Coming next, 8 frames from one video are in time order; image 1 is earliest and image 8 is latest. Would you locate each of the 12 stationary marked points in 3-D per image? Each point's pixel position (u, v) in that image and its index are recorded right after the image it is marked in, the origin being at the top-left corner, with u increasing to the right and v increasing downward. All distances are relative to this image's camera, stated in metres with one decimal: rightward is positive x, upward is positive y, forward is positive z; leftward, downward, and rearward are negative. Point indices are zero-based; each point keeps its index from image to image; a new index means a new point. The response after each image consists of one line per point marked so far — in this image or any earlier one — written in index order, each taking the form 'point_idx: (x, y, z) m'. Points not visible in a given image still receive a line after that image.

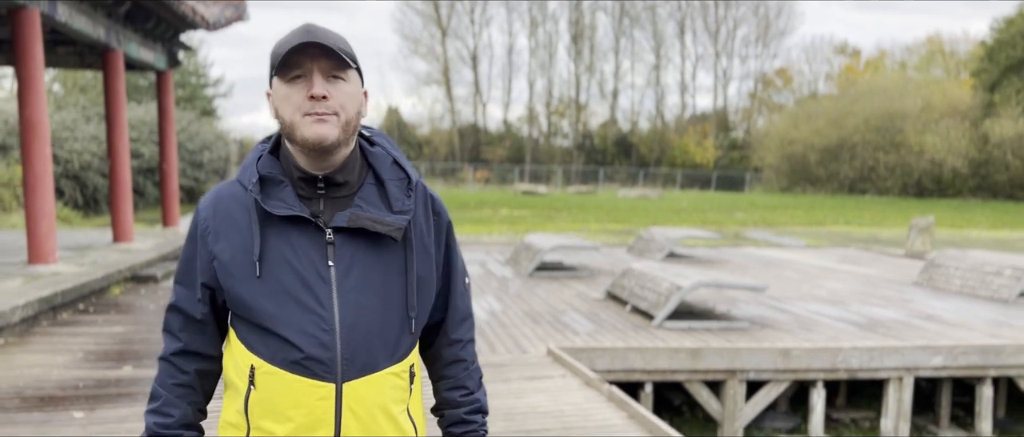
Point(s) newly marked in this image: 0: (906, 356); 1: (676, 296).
0: (+2.9, -1.0, +5.5) m
1: (+1.3, -0.6, +6.1) m
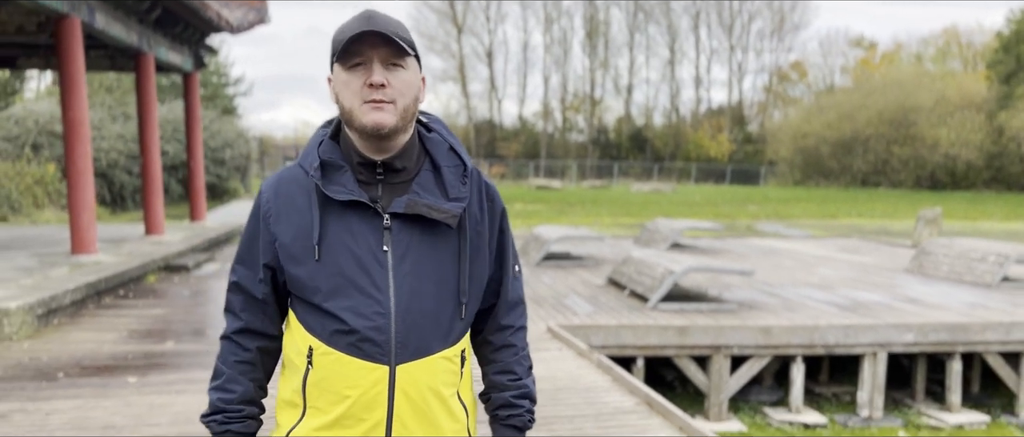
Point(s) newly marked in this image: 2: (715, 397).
0: (+2.9, -0.9, +5.9) m
1: (+1.4, -0.5, +6.6) m
2: (+1.6, -1.4, +5.8) m
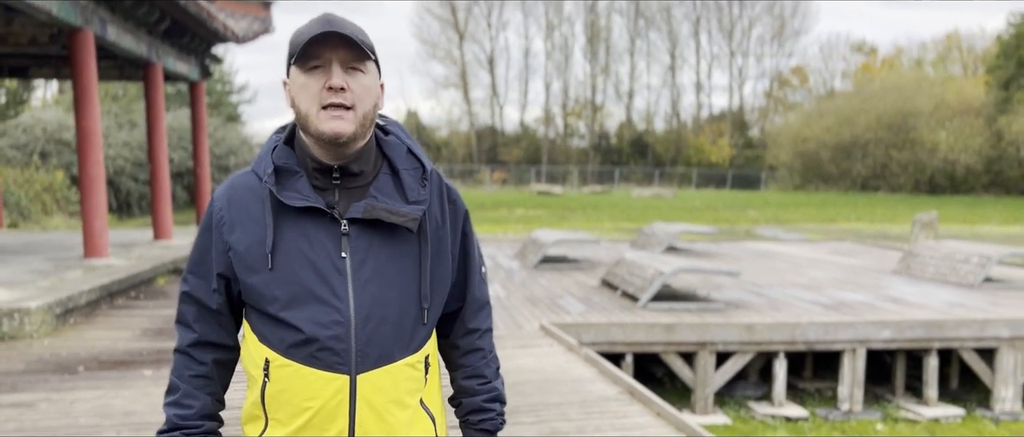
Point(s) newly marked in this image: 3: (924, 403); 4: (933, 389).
0: (+2.8, -0.9, +6.2) m
1: (+1.3, -0.6, +6.9) m
2: (+1.5, -1.4, +6.1) m
3: (+3.6, -1.6, +6.6) m
4: (+3.6, -1.5, +6.5) m
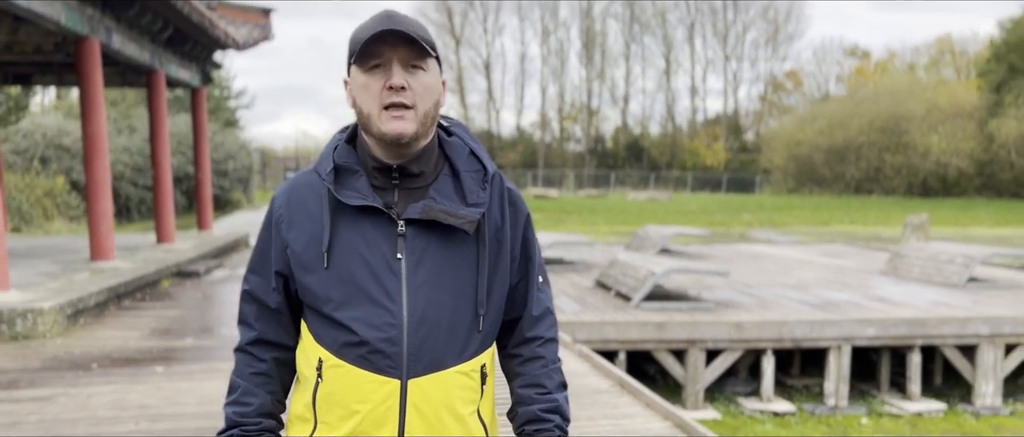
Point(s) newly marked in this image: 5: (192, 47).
0: (+2.8, -0.9, +6.4) m
1: (+1.3, -0.6, +7.1) m
2: (+1.5, -1.4, +6.3) m
3: (+3.6, -1.6, +6.8) m
4: (+3.6, -1.5, +6.7) m
5: (-4.8, +2.6, +11.3) m
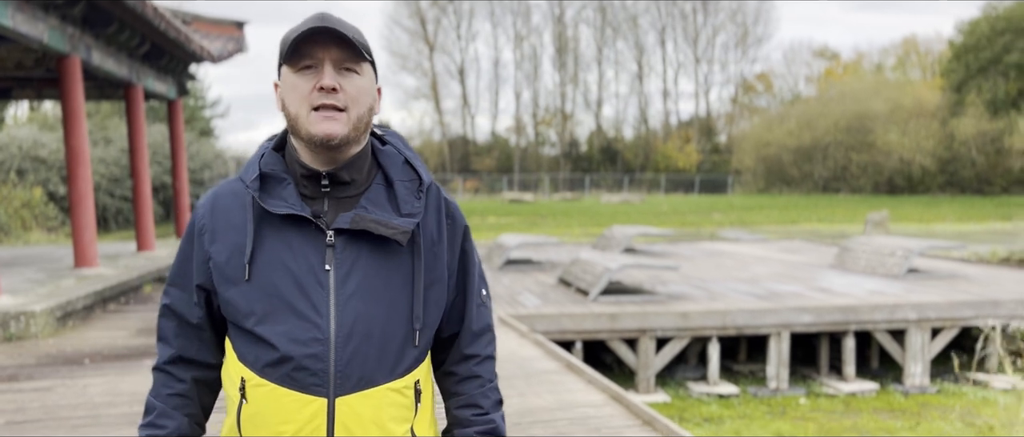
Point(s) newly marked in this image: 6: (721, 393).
0: (+2.5, -0.9, +7.0) m
1: (+0.9, -0.6, +7.6) m
2: (+1.2, -1.4, +6.8) m
3: (+3.2, -1.6, +7.4) m
4: (+3.3, -1.4, +7.3) m
5: (-5.3, +2.5, +11.7) m
6: (+1.9, -1.6, +6.9) m
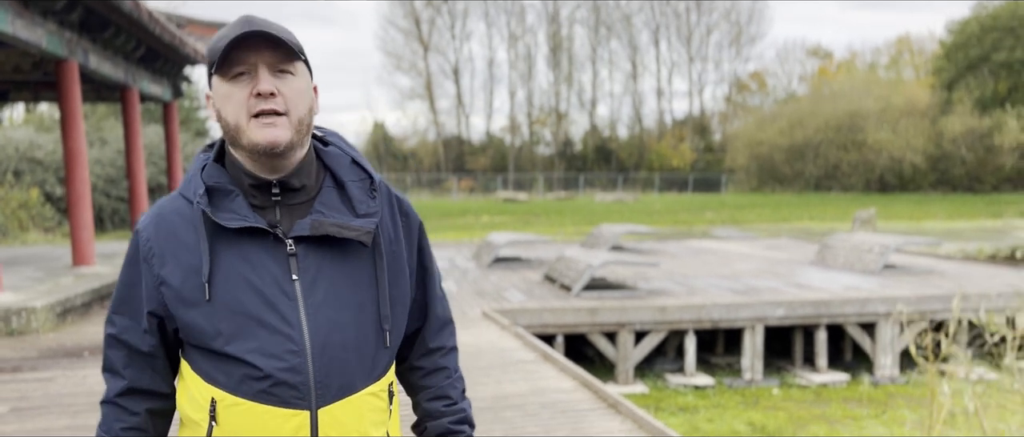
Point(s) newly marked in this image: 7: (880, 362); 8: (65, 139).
0: (+2.3, -0.9, +7.2) m
1: (+0.8, -0.6, +7.9) m
2: (+1.0, -1.4, +7.1) m
3: (+3.1, -1.5, +7.6) m
4: (+3.1, -1.4, +7.5) m
5: (-5.5, +2.5, +11.9) m
6: (+1.8, -1.6, +7.2) m
7: (+3.7, -1.4, +7.6) m
8: (-5.2, +0.9, +8.8) m
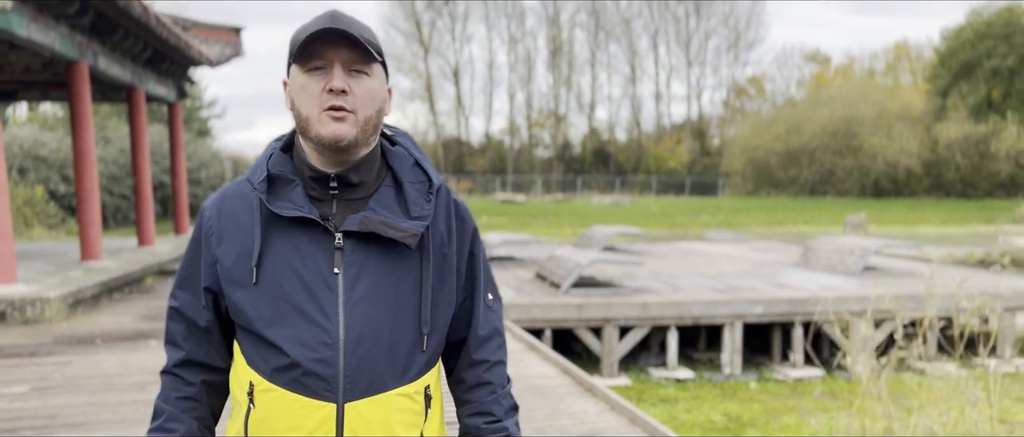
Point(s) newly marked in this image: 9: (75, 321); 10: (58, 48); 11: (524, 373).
0: (+2.2, -0.9, +7.6) m
1: (+0.7, -0.6, +8.2) m
2: (+0.9, -1.4, +7.4) m
3: (+3.0, -1.6, +8.0) m
4: (+3.0, -1.4, +7.9) m
5: (-5.6, +2.5, +12.3) m
6: (+1.7, -1.6, +7.5) m
7: (+3.6, -1.5, +7.9) m
8: (-5.3, +1.0, +9.1) m
9: (-3.9, -0.9, +6.7) m
10: (-4.9, +1.8, +8.1) m
11: (+0.1, -1.0, +4.8) m
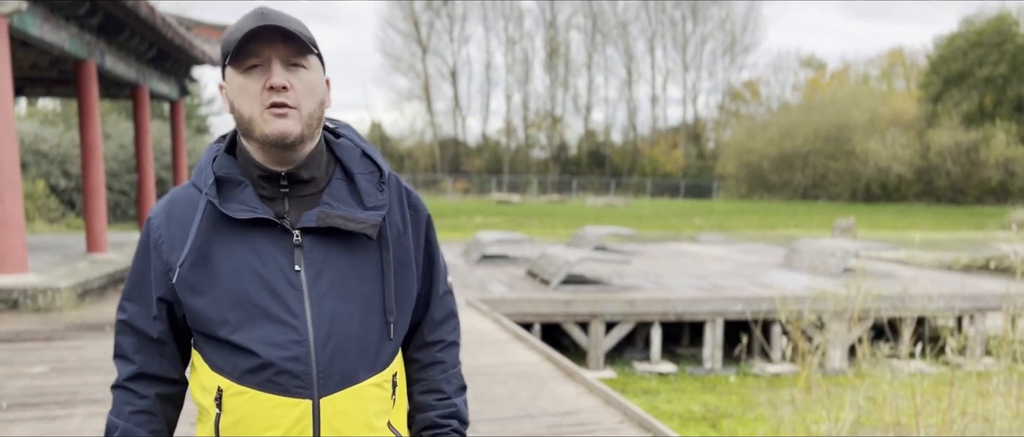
0: (+2.1, -0.9, +7.9) m
1: (+0.6, -0.6, +8.5) m
2: (+0.8, -1.4, +7.8) m
3: (+2.9, -1.6, +8.3) m
4: (+2.9, -1.5, +8.2) m
5: (-5.7, +2.6, +12.6) m
6: (+1.6, -1.6, +7.8) m
7: (+3.5, -1.5, +8.3) m
8: (-5.4, +1.1, +9.4) m
9: (-4.0, -0.8, +7.0) m
10: (-5.0, +1.9, +8.4) m
11: (0.0, -1.0, +5.1) m
